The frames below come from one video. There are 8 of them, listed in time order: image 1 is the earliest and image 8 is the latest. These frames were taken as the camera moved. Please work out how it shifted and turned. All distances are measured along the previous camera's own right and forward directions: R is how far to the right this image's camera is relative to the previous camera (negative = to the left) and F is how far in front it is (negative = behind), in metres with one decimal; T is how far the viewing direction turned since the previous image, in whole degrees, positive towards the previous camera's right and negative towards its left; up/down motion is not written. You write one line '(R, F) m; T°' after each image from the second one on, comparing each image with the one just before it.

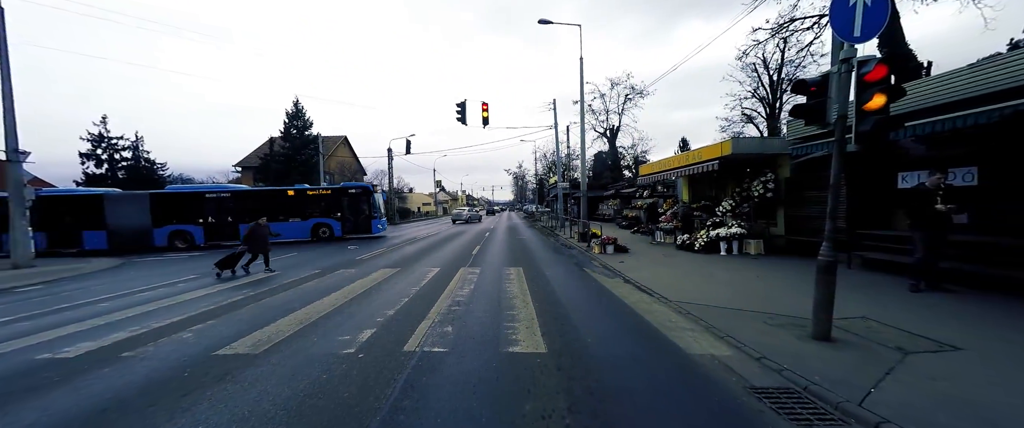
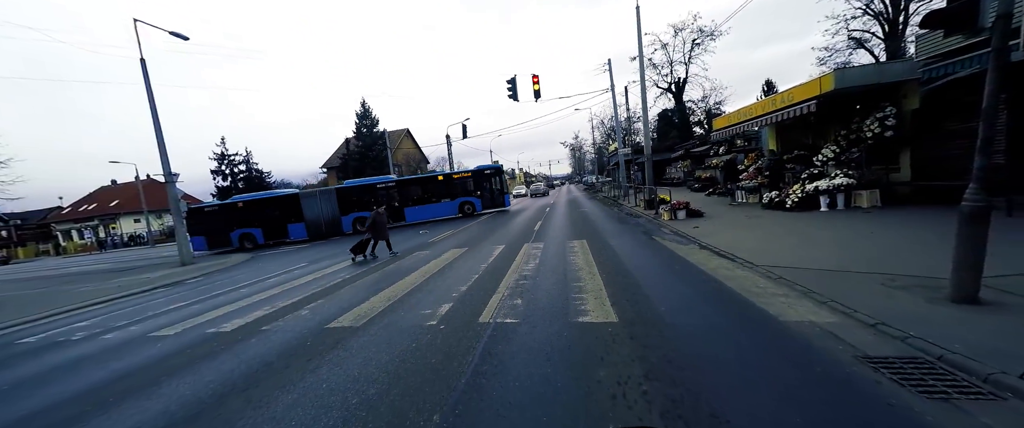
(0.0, 0.0) m; -11°
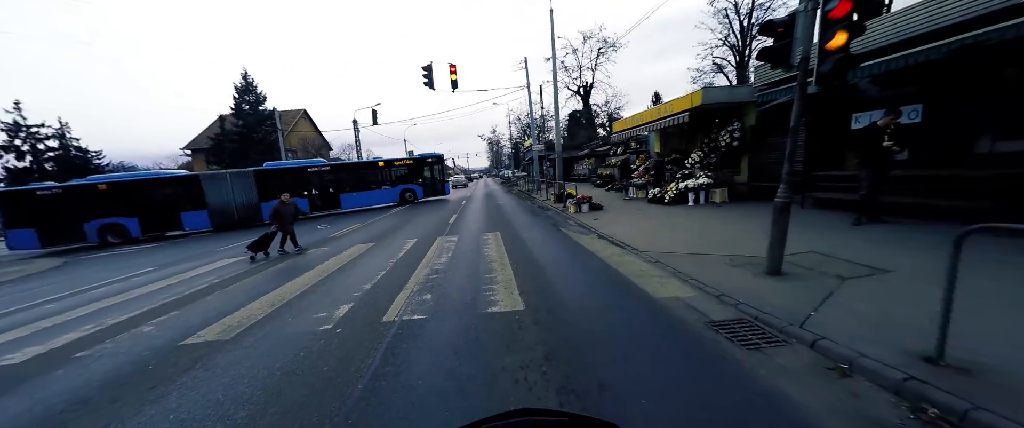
(+0.1, 0.0) m; +15°
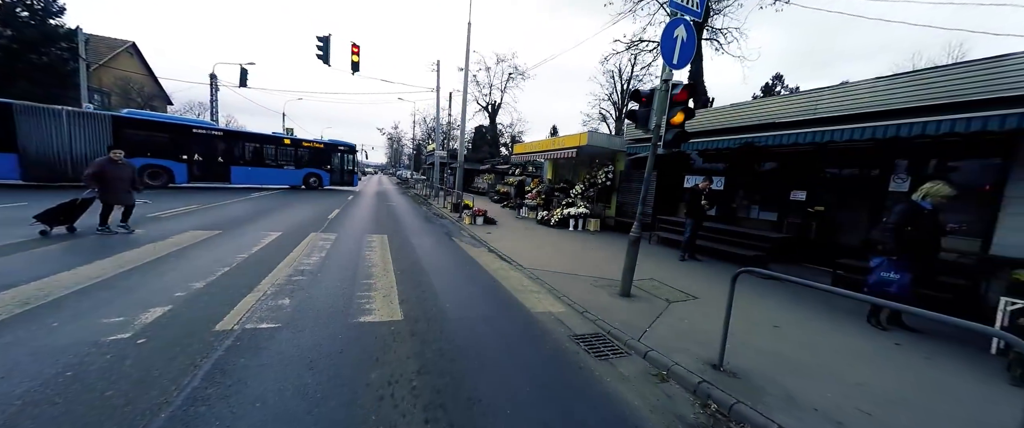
(-0.1, +0.1) m; +18°
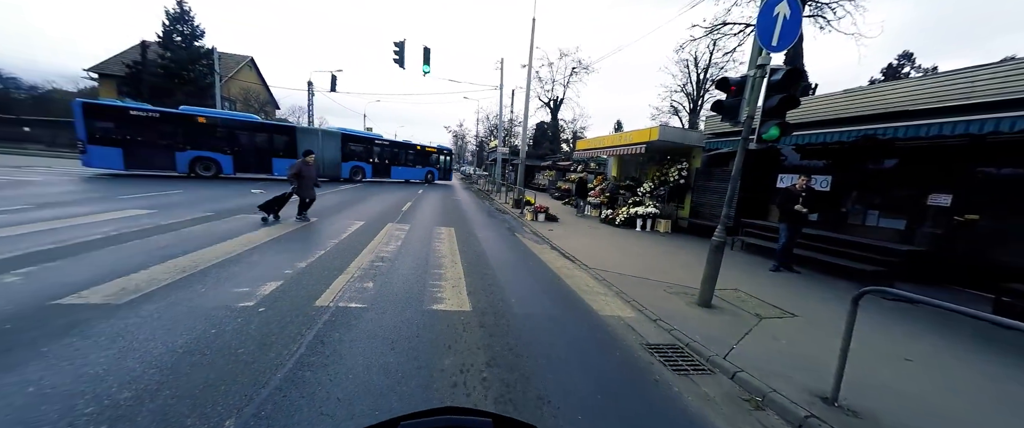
(-0.1, 0.0) m; -10°
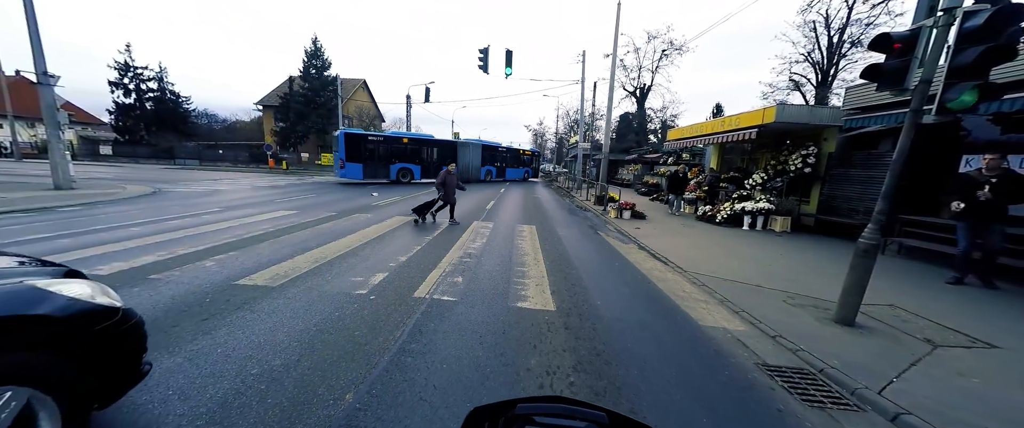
(0.0, 0.0) m; -14°
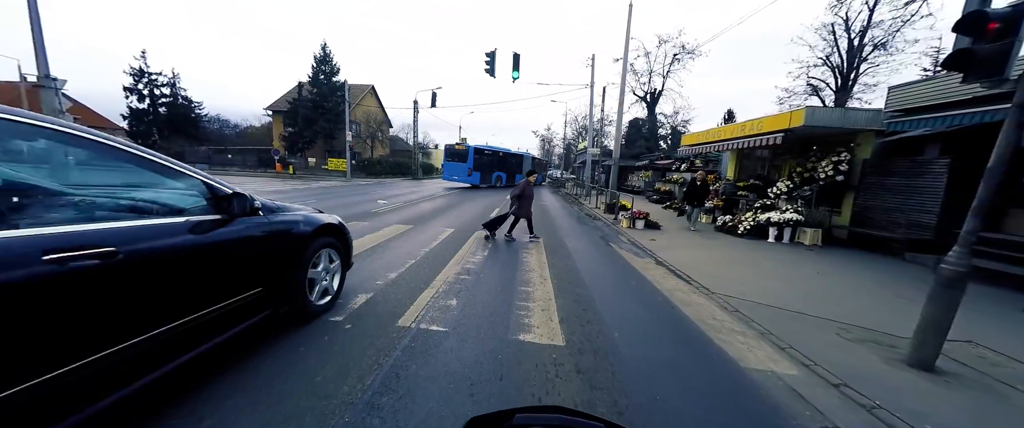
(+0.1, +0.6) m; -1°
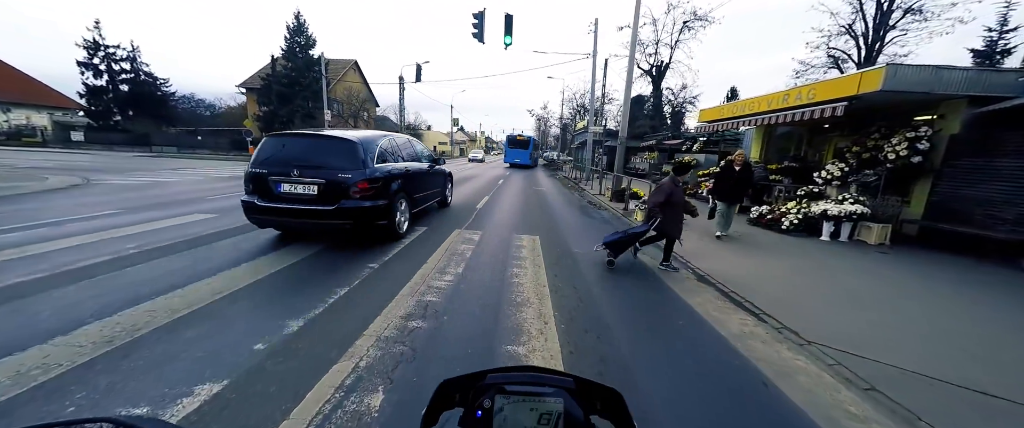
(+0.1, +2.0) m; +1°
